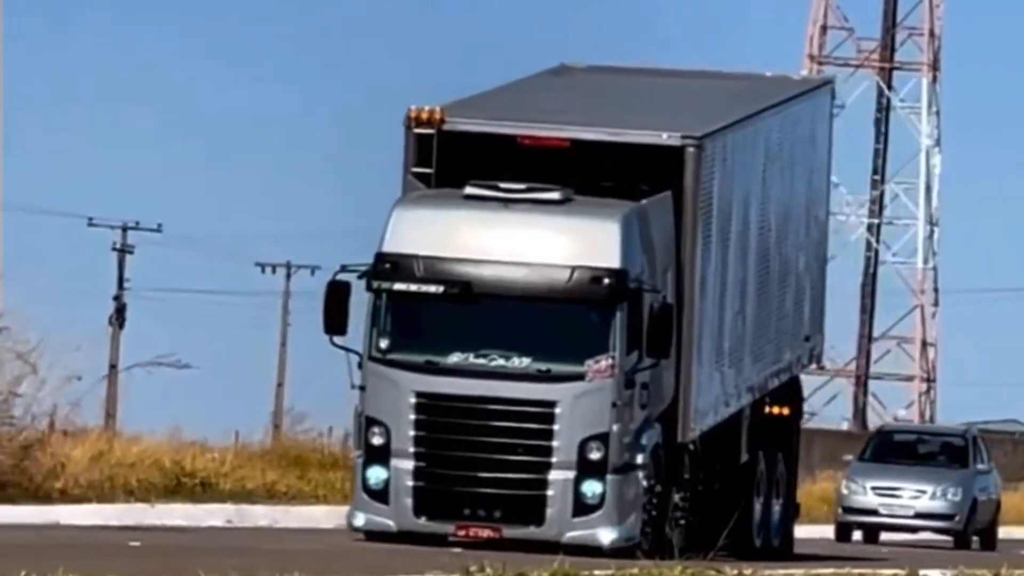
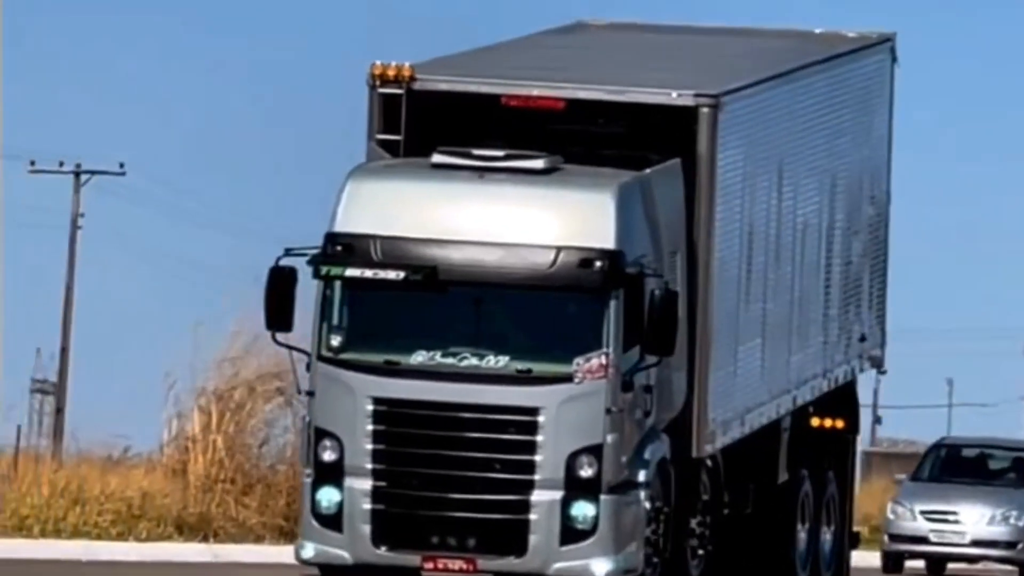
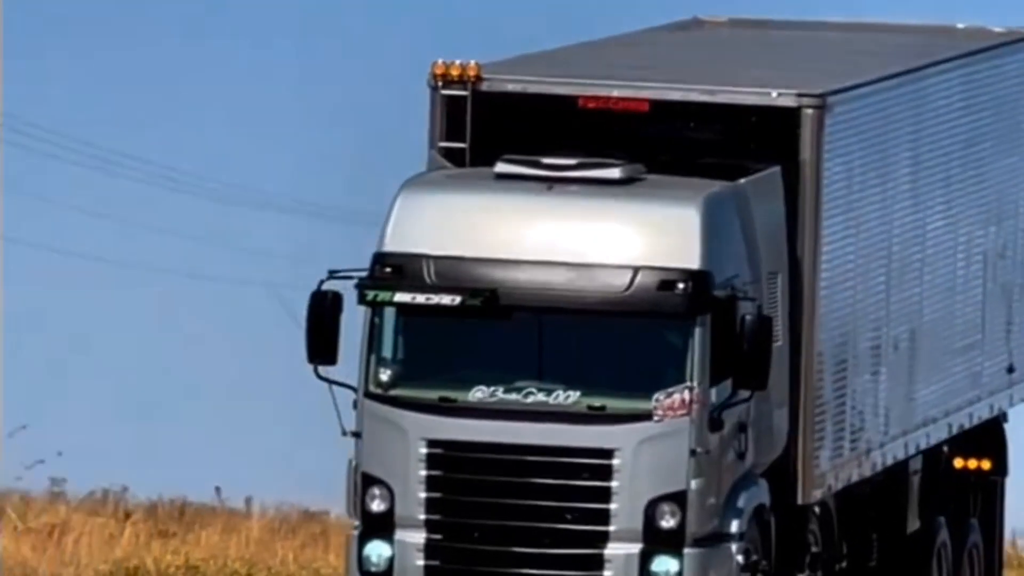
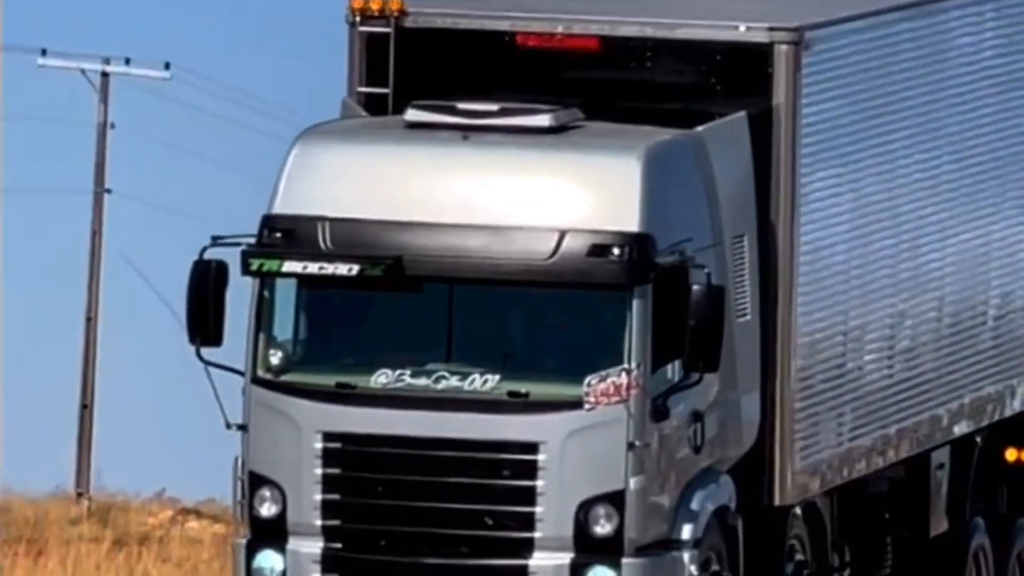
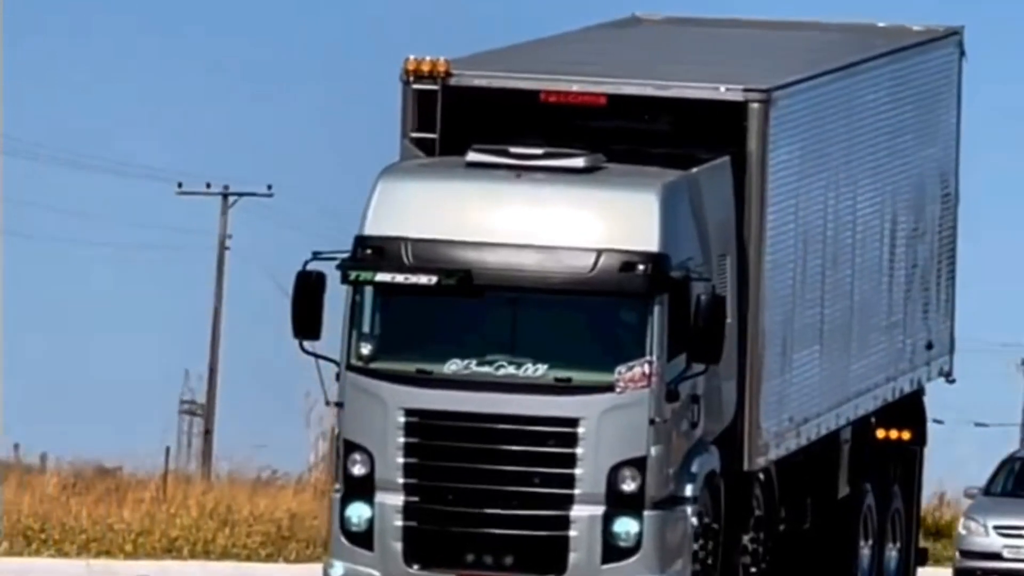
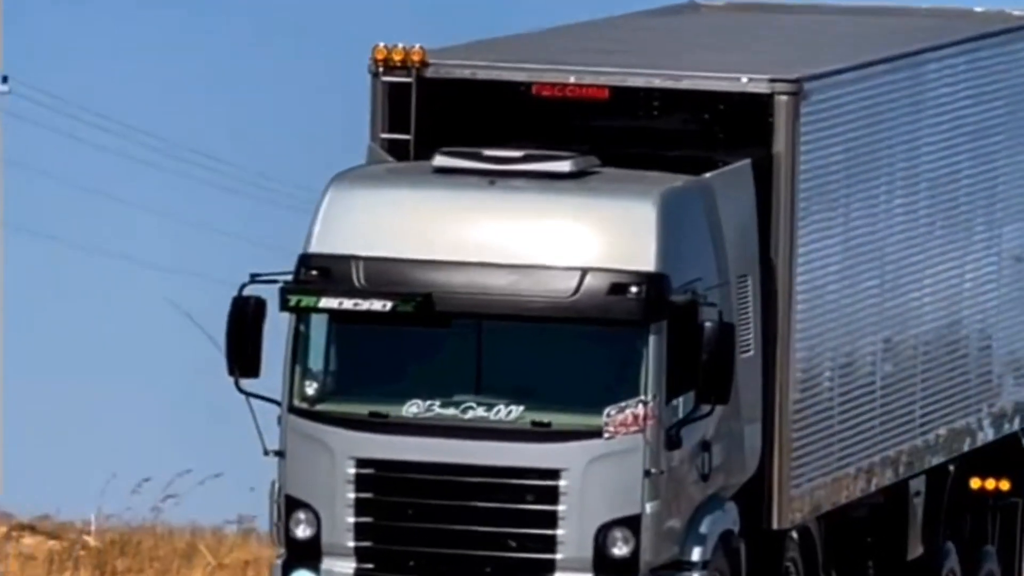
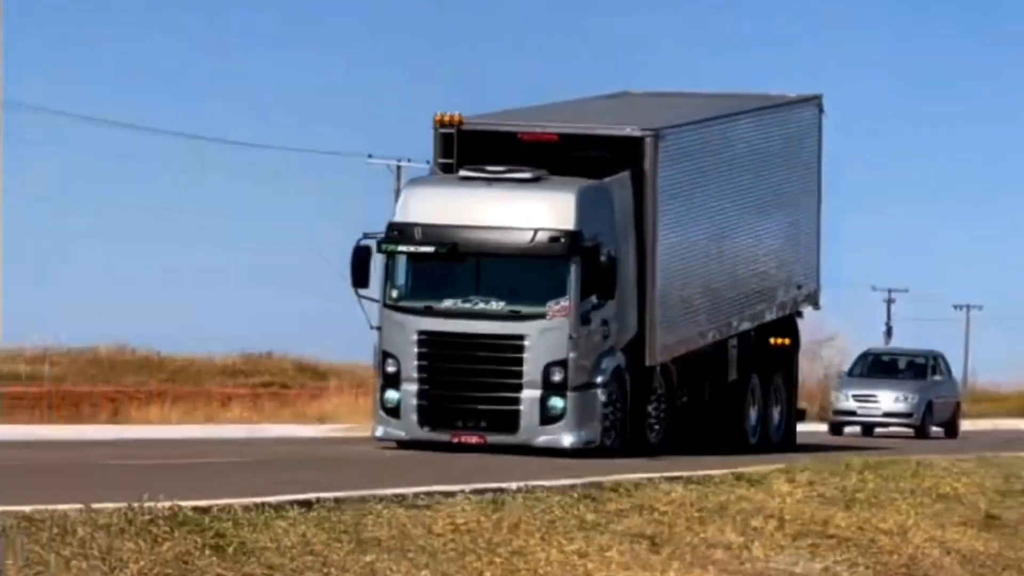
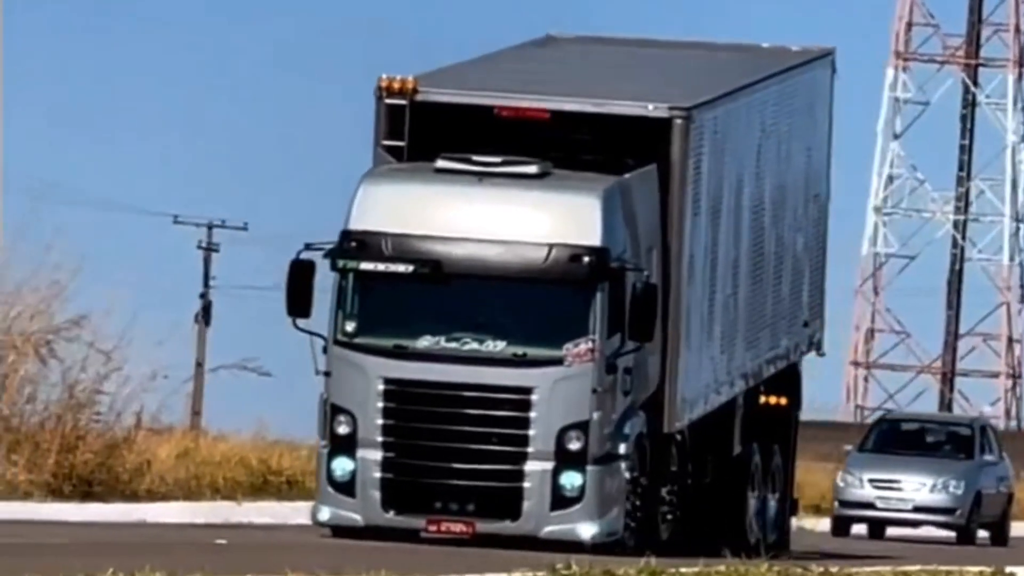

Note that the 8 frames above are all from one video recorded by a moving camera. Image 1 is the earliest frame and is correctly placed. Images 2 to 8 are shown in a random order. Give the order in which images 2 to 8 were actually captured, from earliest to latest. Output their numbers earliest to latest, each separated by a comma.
8, 2, 5, 3, 6, 4, 7
